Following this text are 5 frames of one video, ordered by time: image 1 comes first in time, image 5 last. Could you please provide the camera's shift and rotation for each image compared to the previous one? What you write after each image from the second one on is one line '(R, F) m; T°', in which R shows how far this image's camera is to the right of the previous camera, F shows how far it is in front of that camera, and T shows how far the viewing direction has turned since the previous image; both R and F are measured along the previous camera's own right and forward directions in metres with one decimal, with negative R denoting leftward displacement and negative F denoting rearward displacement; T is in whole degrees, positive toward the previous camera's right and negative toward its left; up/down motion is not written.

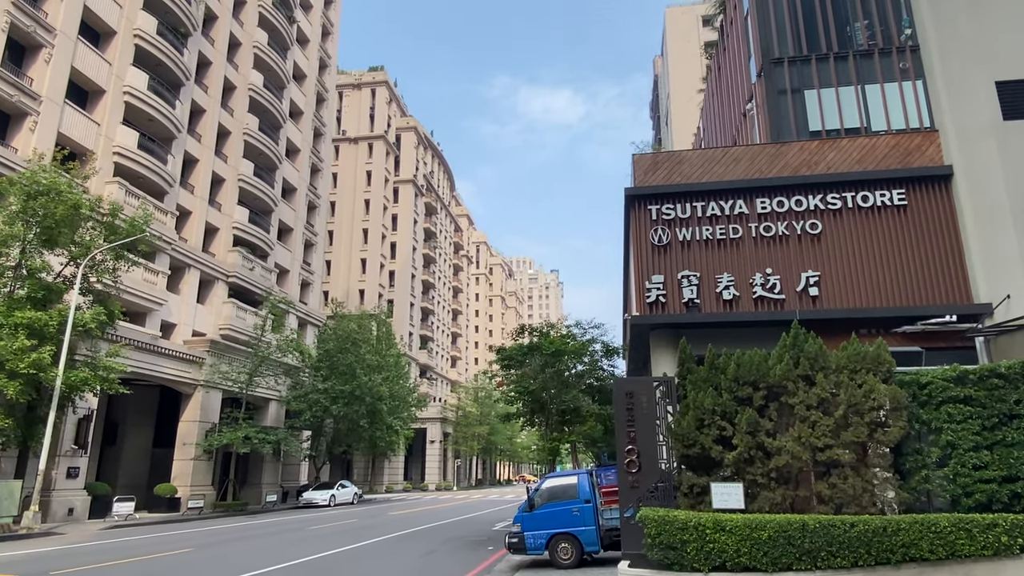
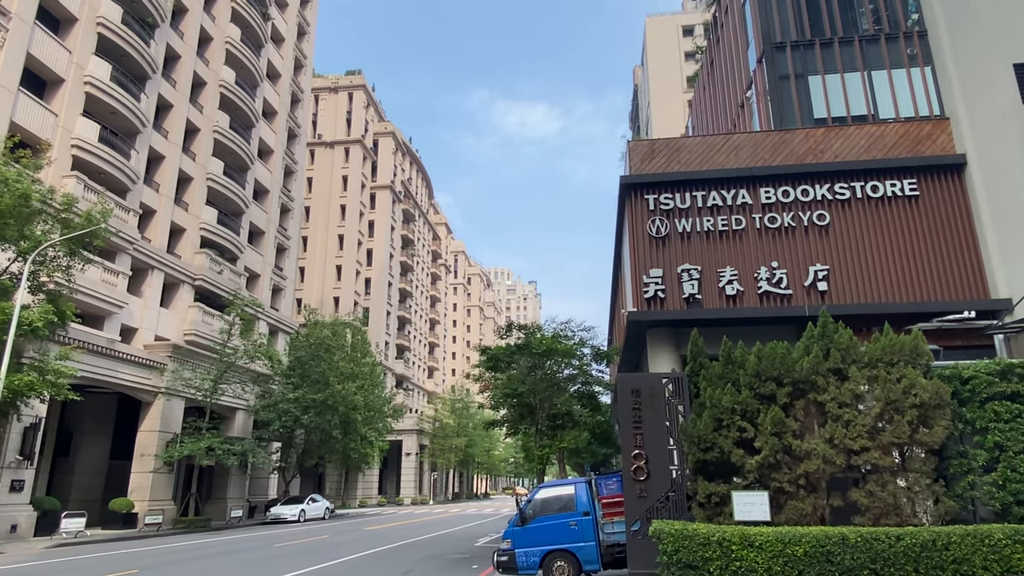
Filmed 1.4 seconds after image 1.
(-0.3, +1.4) m; +2°
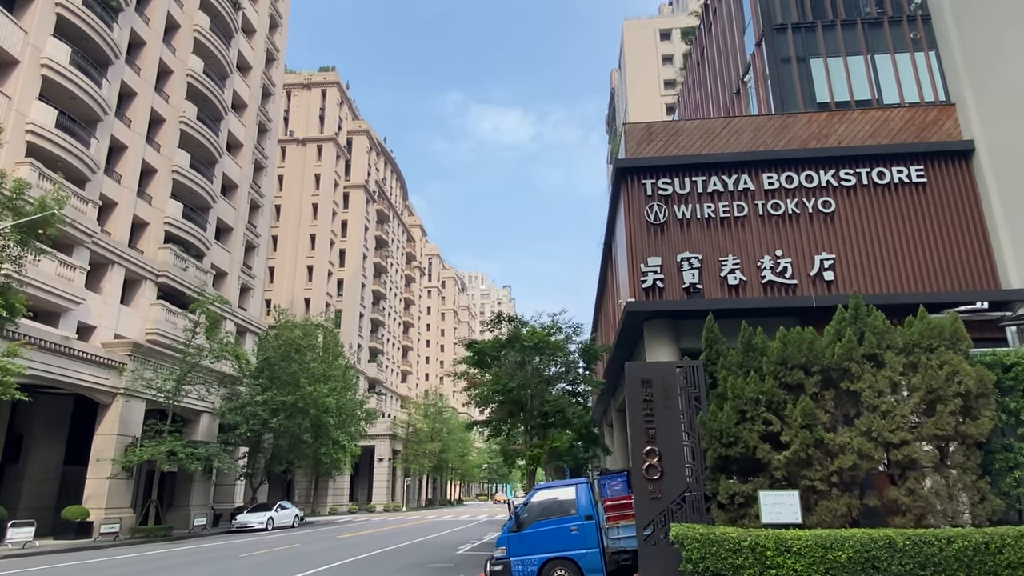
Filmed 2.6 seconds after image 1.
(-0.4, +1.1) m; +2°
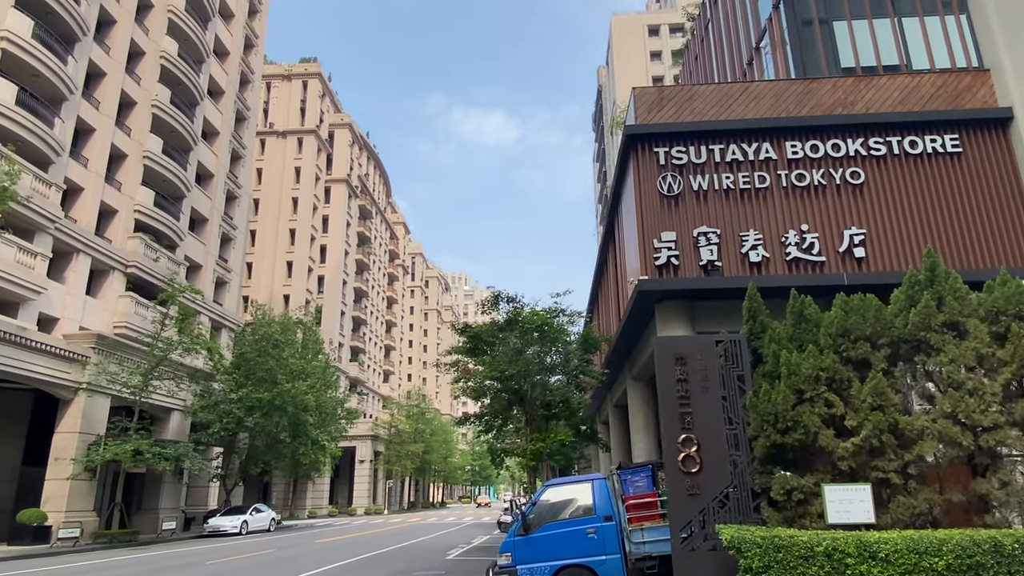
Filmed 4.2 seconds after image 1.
(-0.4, +1.5) m; +2°
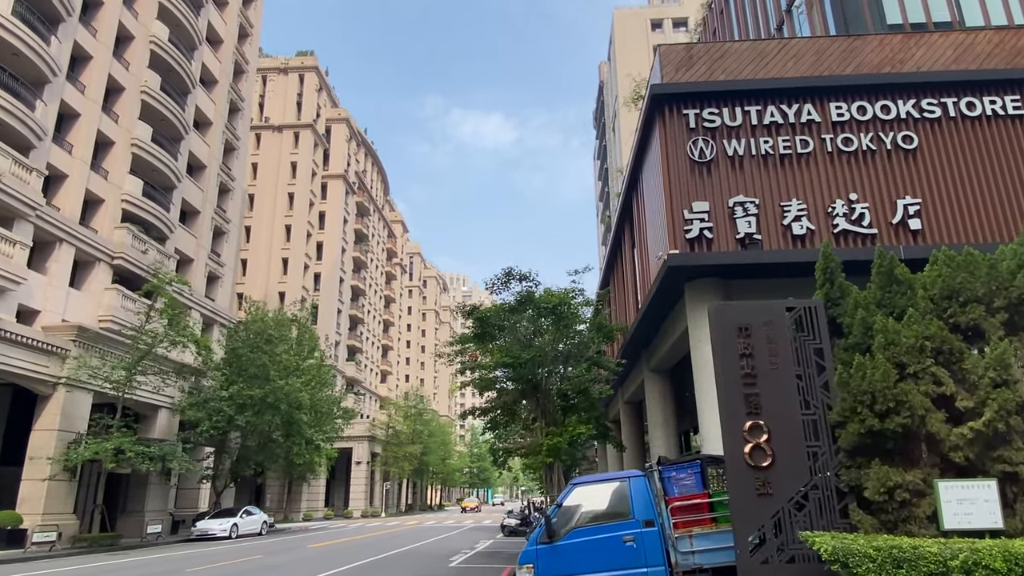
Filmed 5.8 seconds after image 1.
(-0.3, +1.5) m; 0°
